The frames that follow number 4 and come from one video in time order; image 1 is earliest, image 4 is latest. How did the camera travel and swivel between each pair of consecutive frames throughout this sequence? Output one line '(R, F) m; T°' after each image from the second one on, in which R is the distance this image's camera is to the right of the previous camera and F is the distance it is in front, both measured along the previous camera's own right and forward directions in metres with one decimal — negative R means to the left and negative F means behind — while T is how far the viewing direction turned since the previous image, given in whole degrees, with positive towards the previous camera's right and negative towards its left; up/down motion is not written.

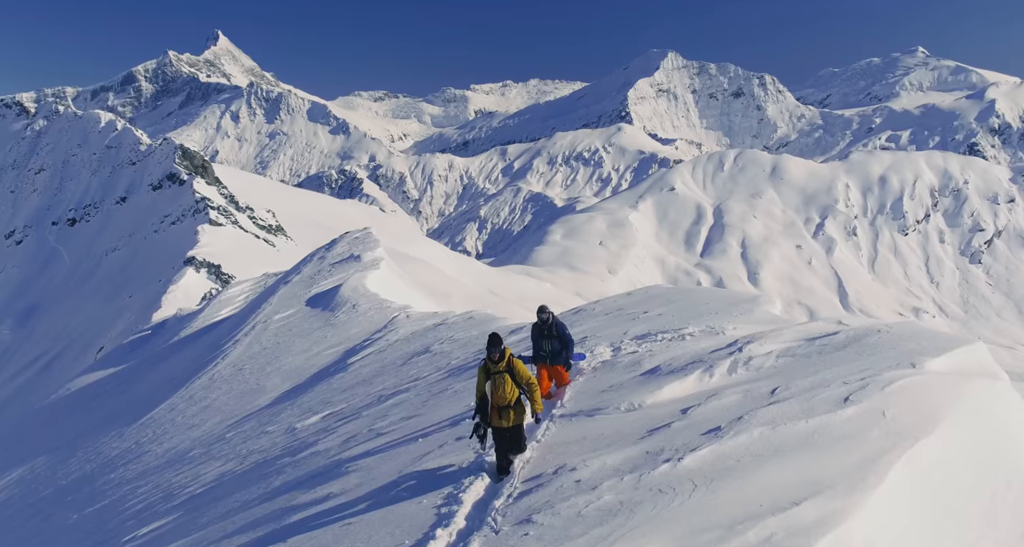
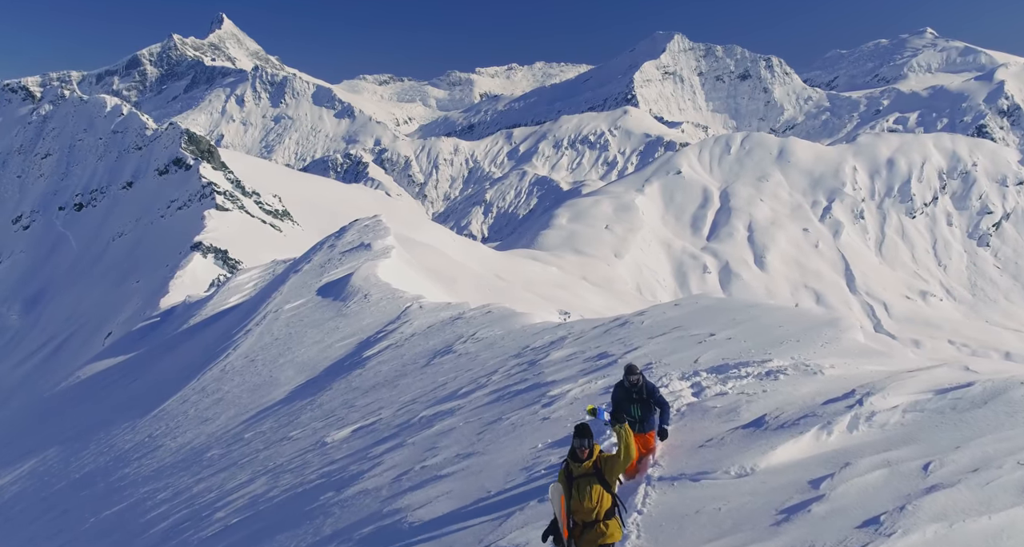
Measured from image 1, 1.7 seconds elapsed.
(-1.4, +1.7) m; 0°
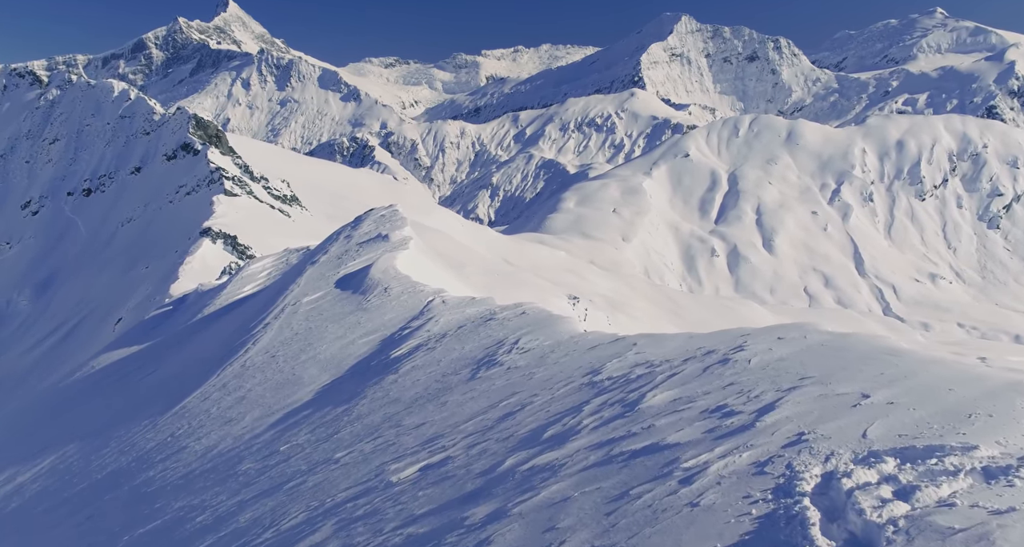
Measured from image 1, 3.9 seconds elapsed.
(-2.8, +2.9) m; 0°
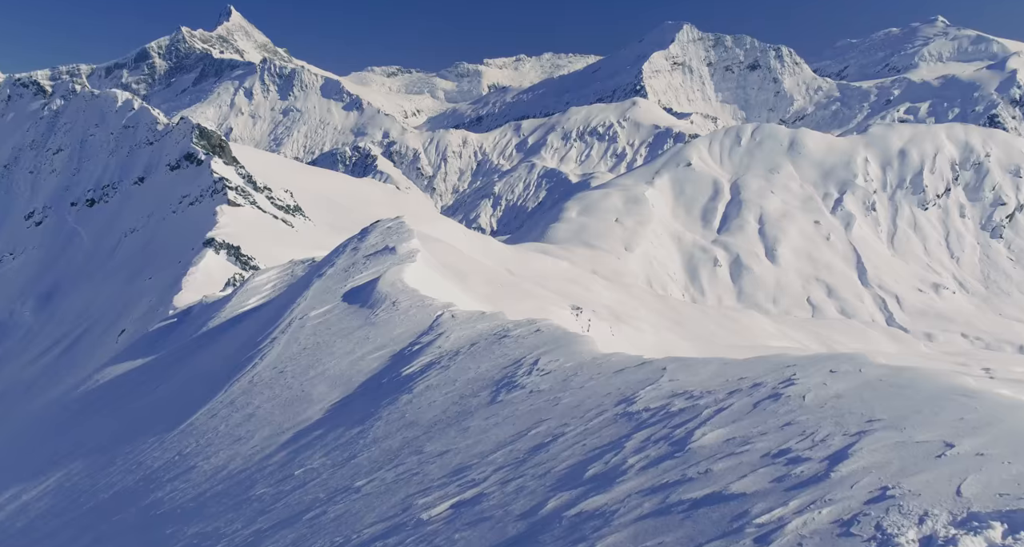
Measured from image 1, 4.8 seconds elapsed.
(-1.2, +1.3) m; 0°
